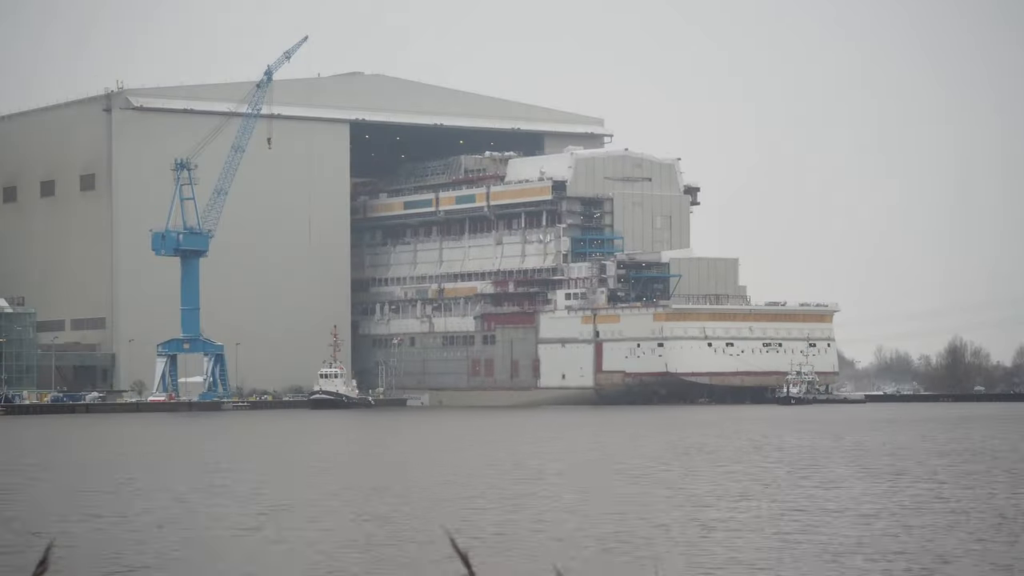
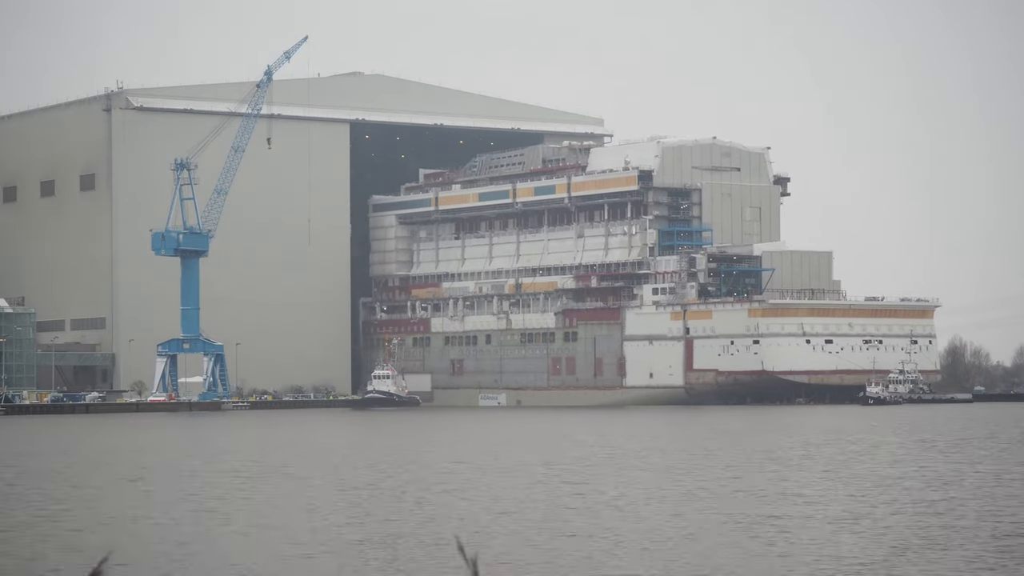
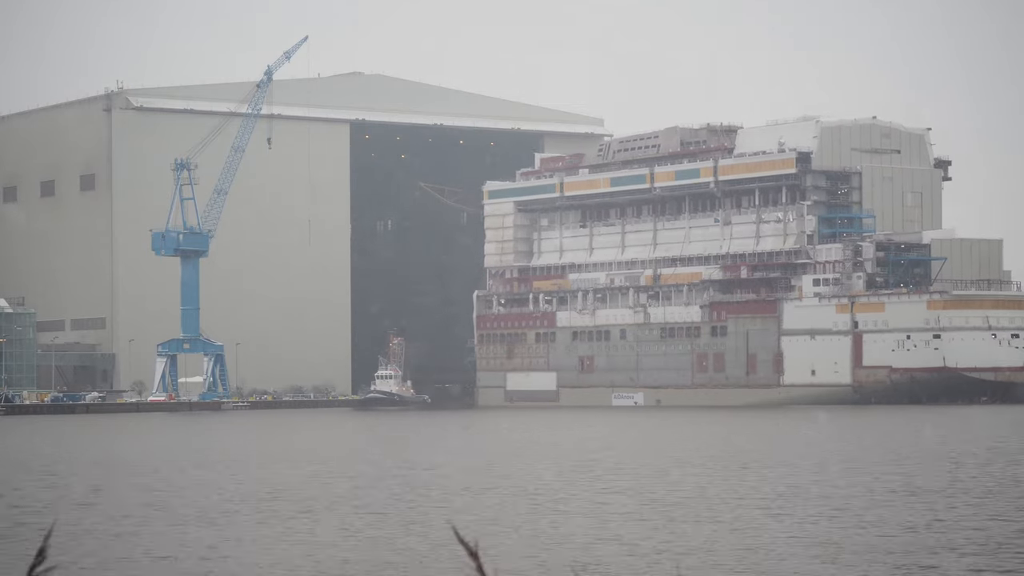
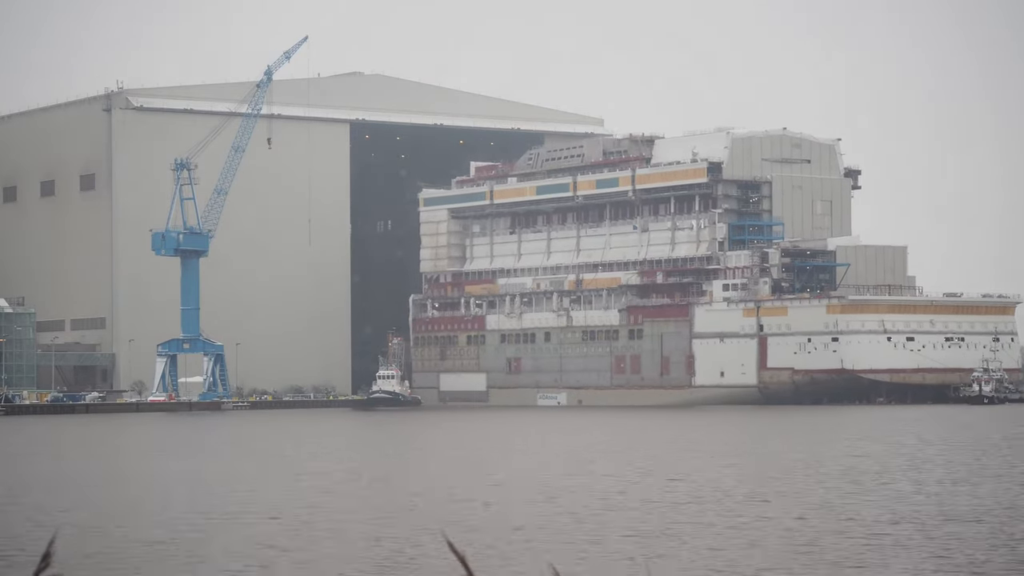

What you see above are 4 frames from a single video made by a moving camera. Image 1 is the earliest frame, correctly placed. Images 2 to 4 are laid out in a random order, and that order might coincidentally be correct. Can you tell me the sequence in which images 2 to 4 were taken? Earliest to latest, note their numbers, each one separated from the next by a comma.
2, 4, 3
